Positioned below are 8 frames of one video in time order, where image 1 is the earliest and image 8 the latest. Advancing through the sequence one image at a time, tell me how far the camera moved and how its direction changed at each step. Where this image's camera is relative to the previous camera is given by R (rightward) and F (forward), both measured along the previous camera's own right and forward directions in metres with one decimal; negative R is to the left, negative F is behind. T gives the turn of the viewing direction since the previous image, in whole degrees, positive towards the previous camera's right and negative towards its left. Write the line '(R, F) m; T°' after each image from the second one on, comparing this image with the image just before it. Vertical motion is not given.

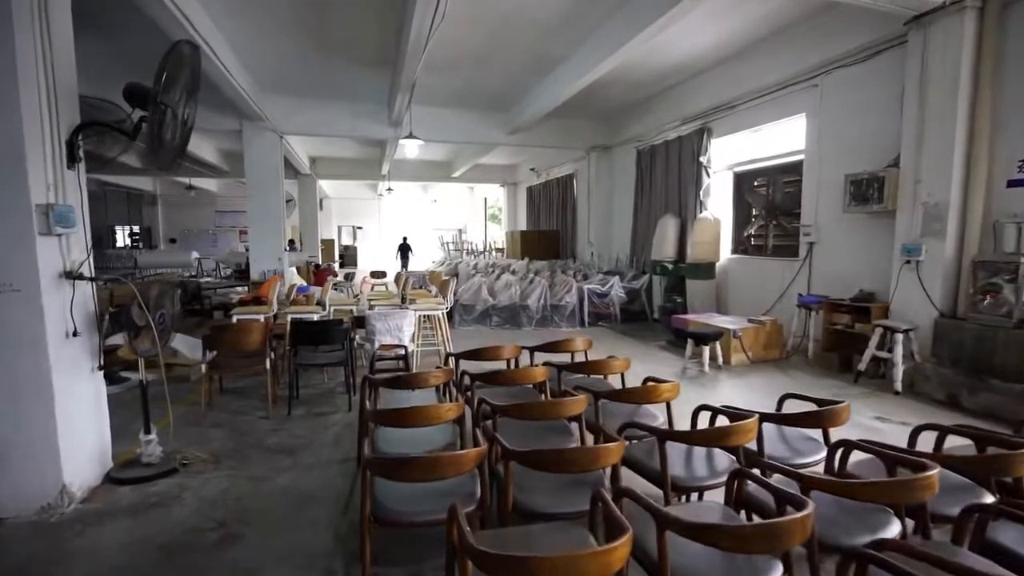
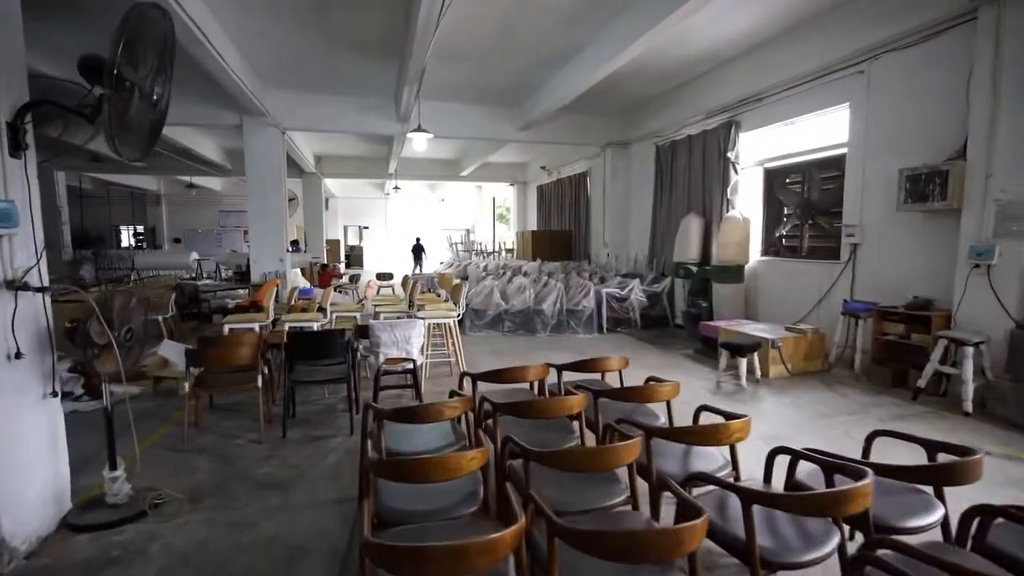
(-0.1, +0.4) m; -1°
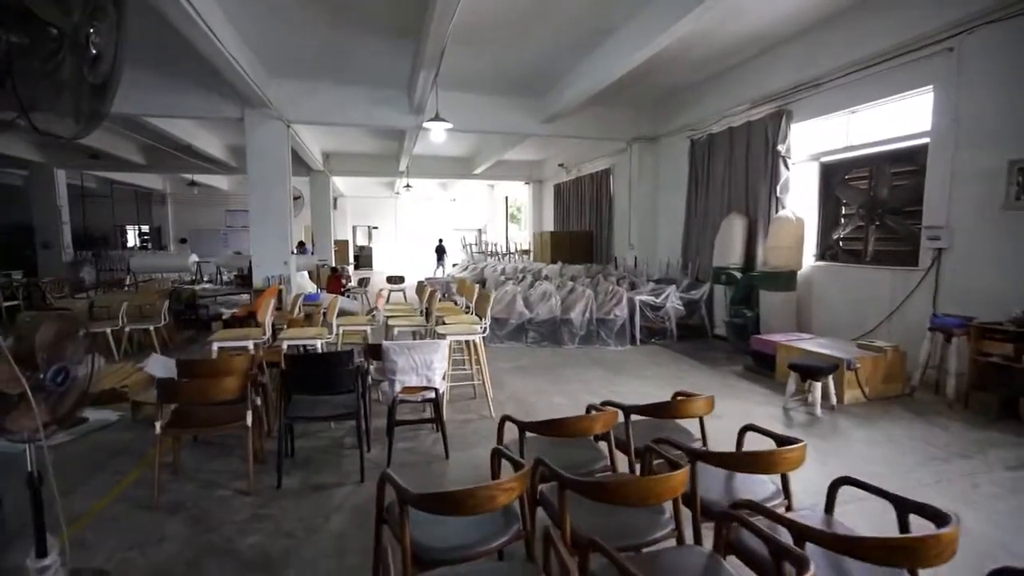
(-0.2, +0.6) m; -1°
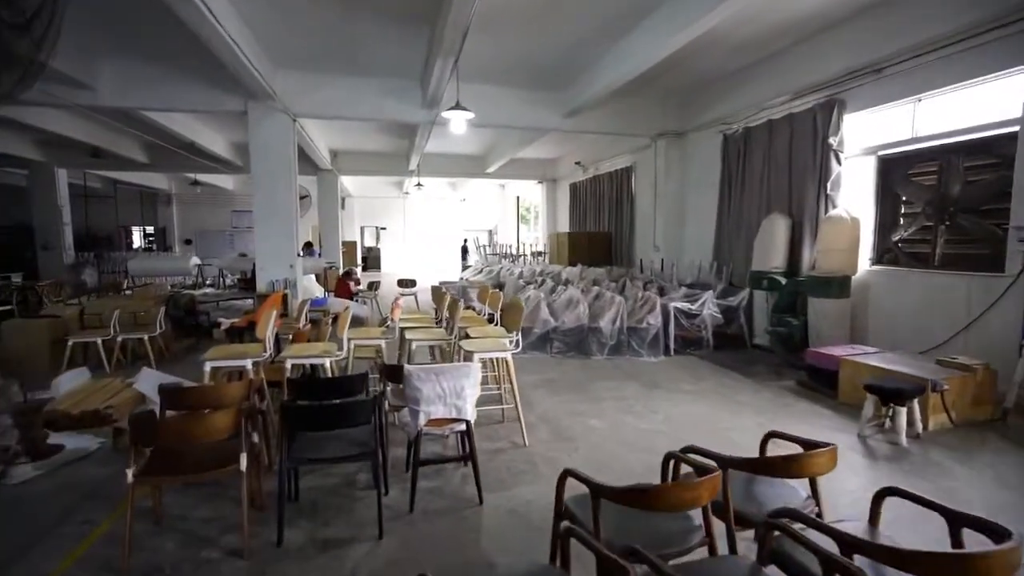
(-0.2, +0.4) m; -1°
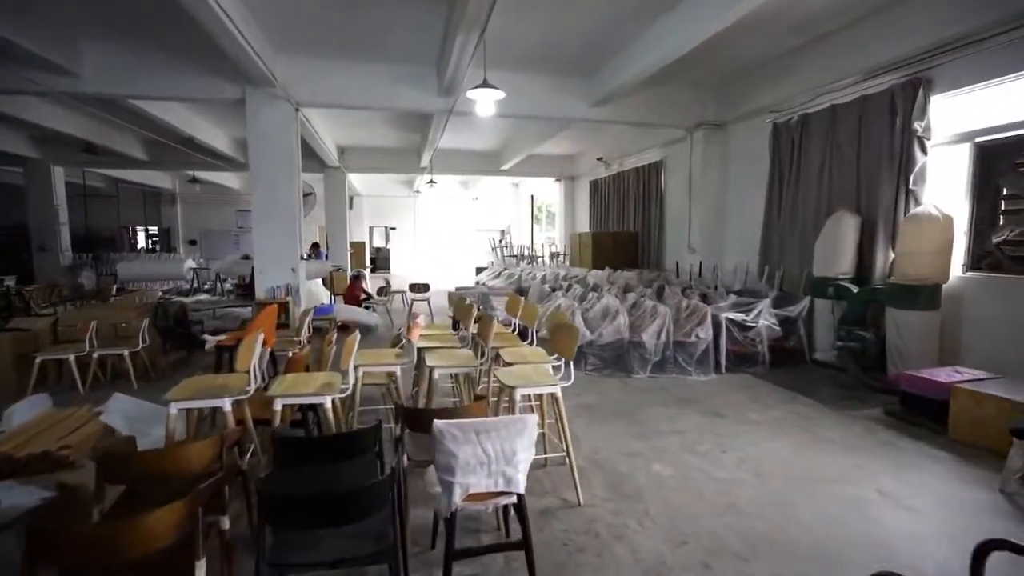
(-0.2, +0.6) m; -1°
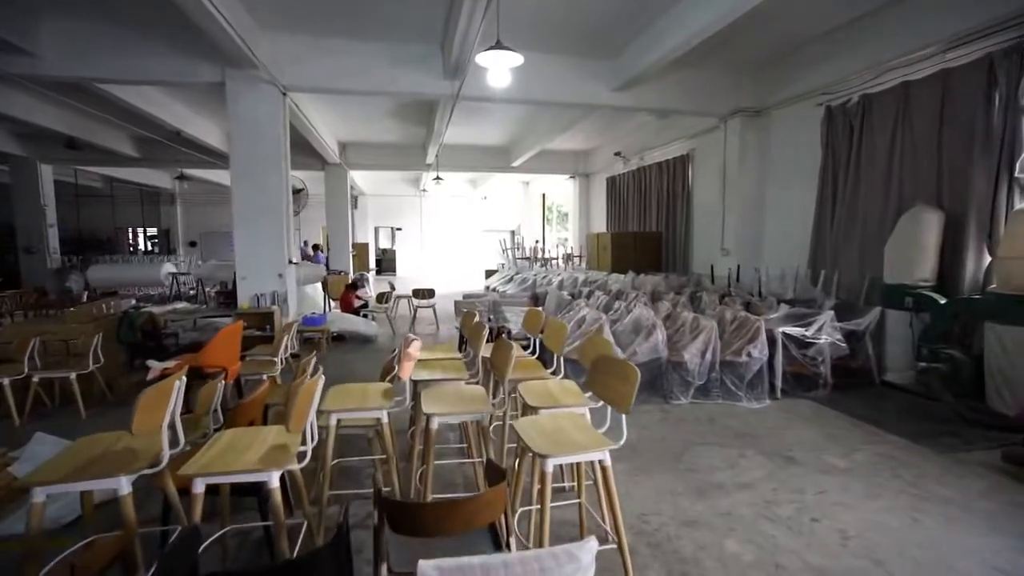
(-0.1, +0.7) m; -1°
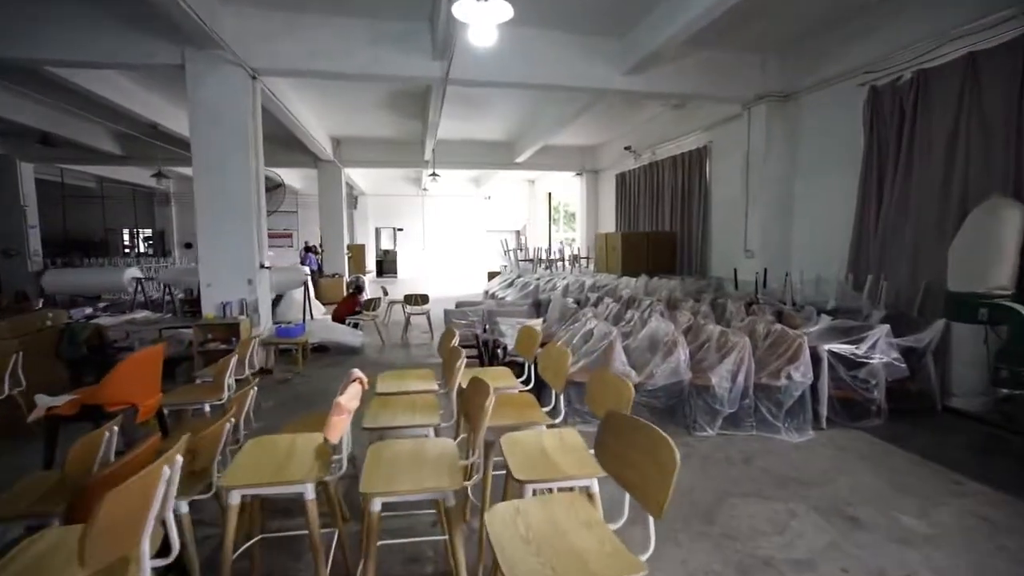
(+0.1, +0.6) m; -1°
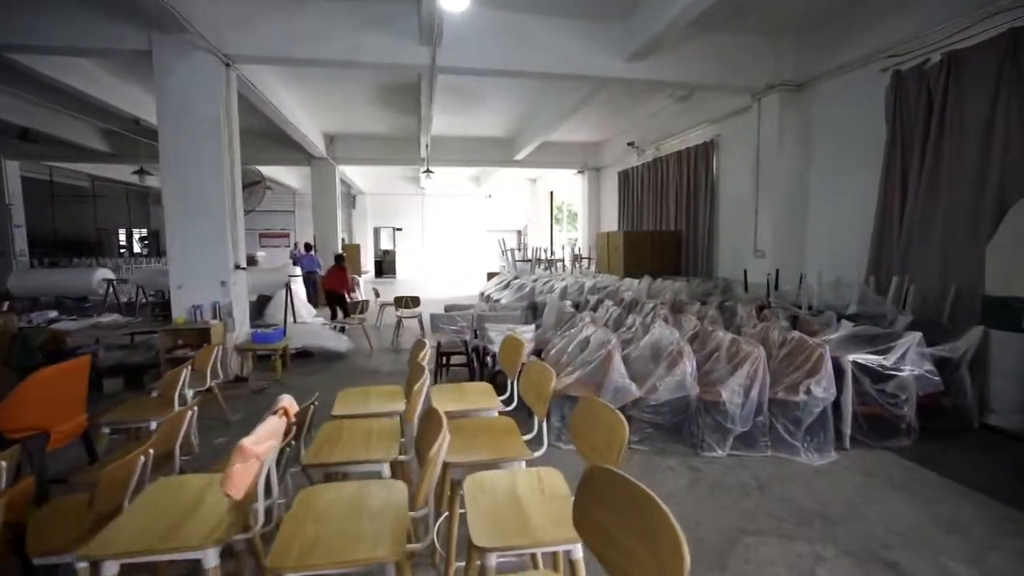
(+0.1, +0.3) m; 0°
